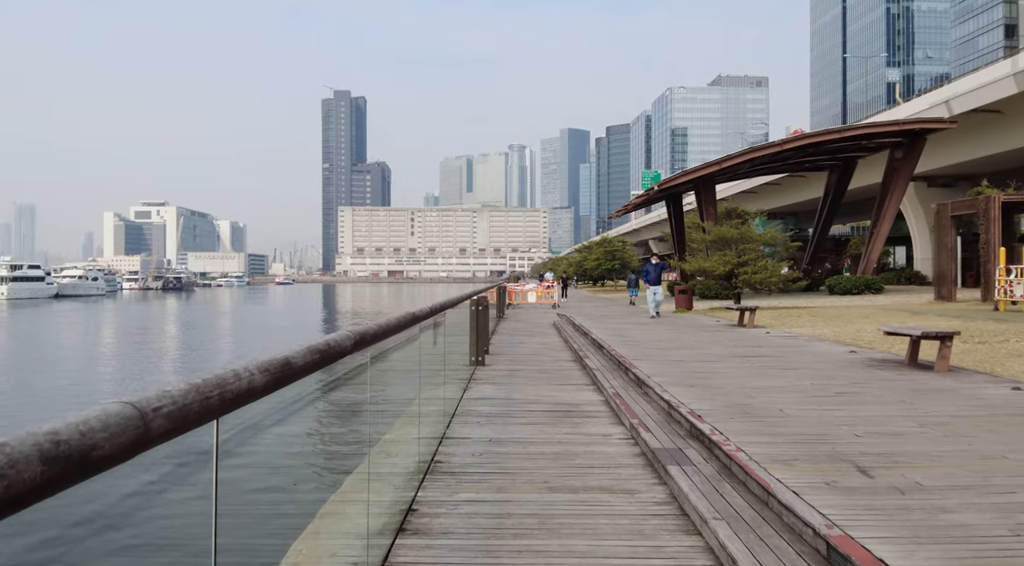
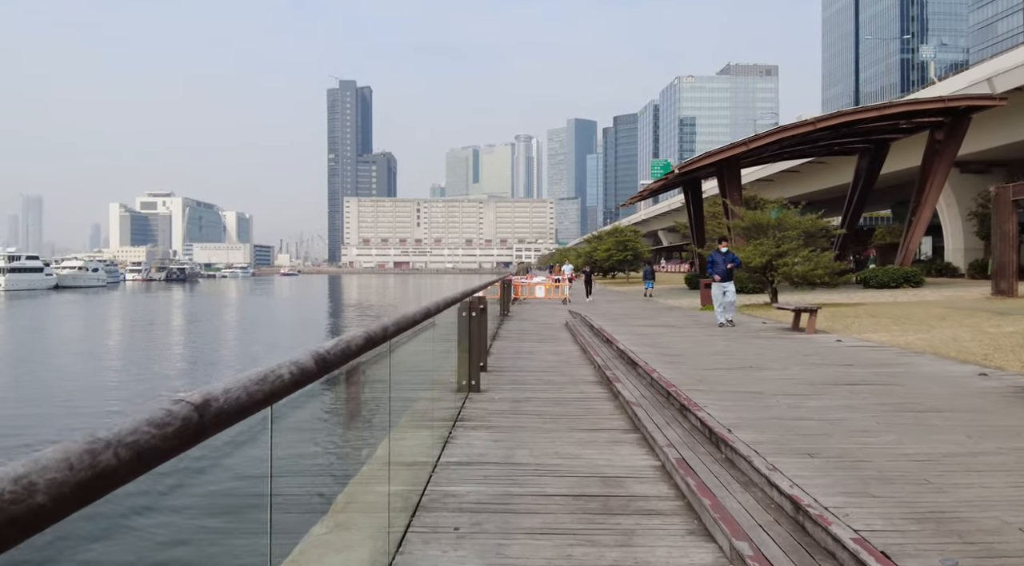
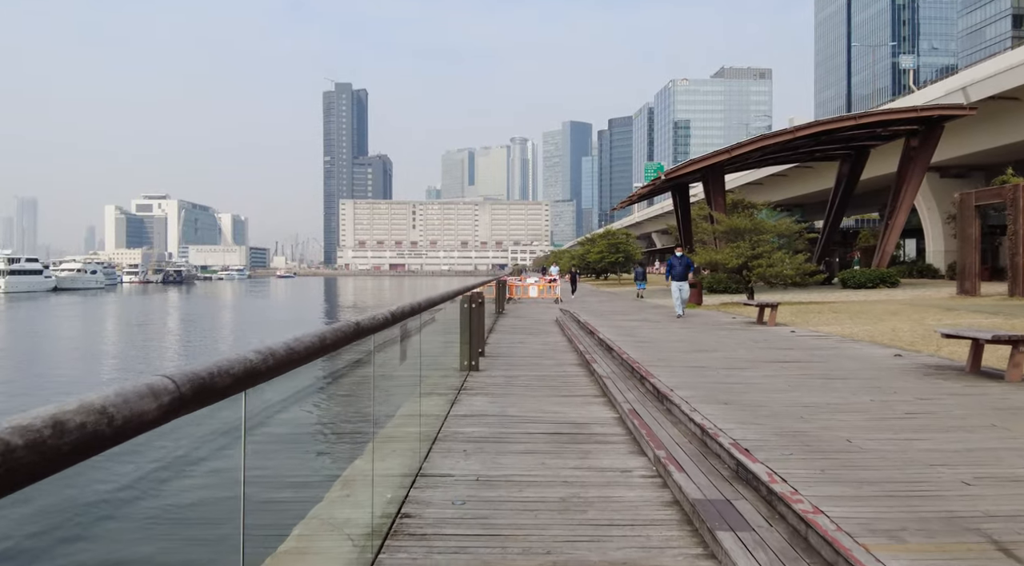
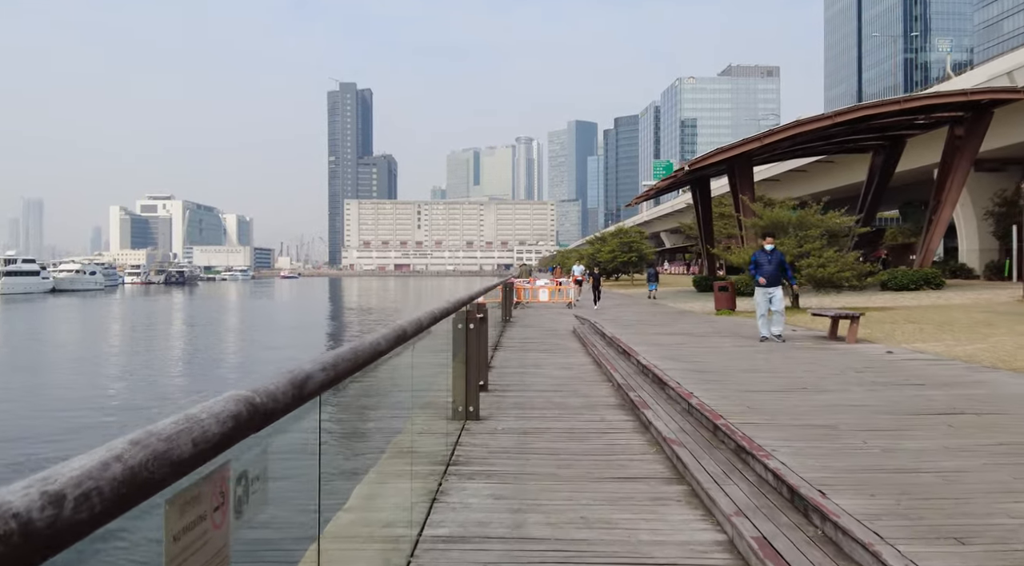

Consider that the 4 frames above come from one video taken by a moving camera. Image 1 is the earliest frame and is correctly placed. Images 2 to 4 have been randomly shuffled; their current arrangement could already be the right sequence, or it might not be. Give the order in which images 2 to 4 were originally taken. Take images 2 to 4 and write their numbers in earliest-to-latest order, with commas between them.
3, 2, 4
